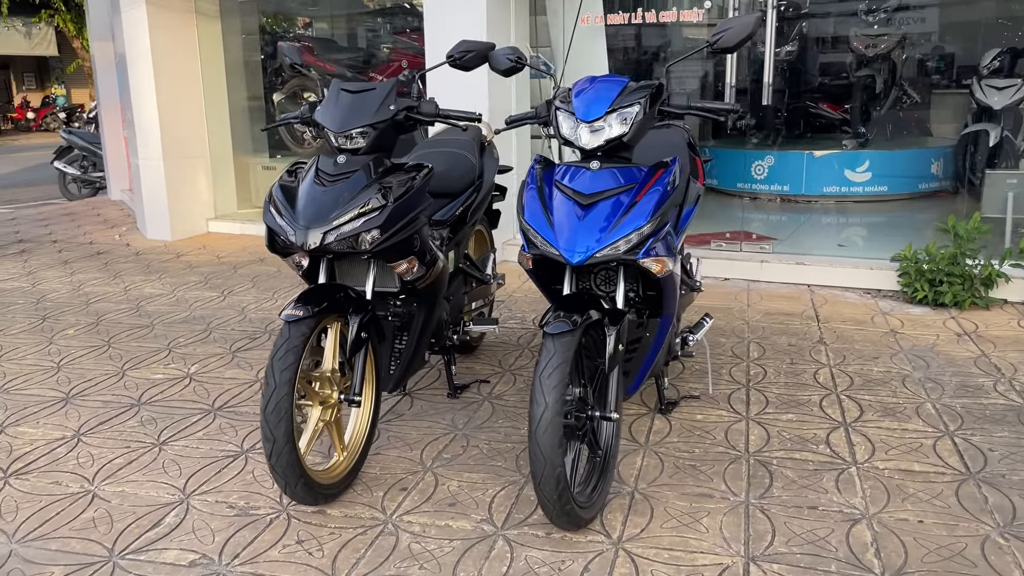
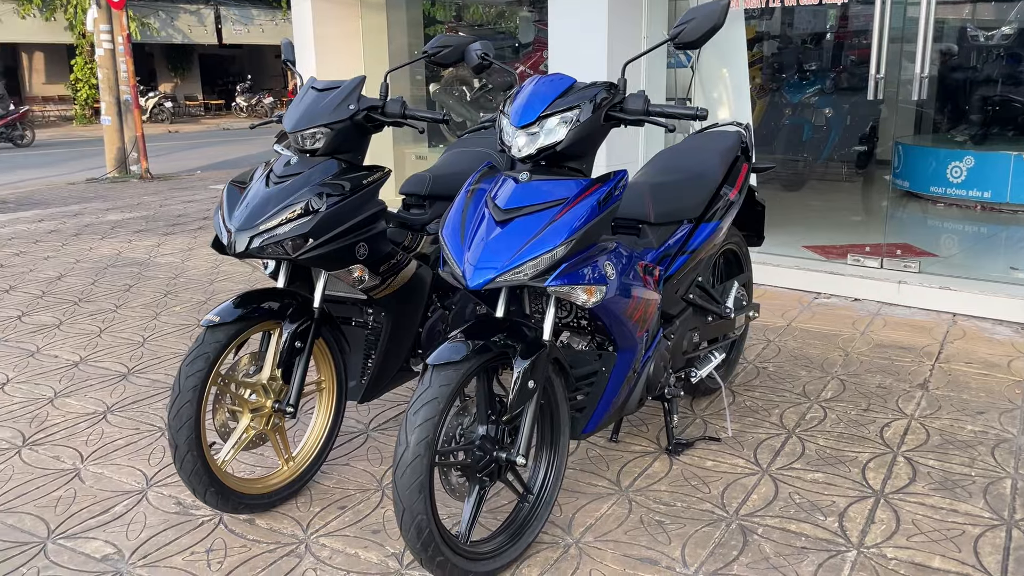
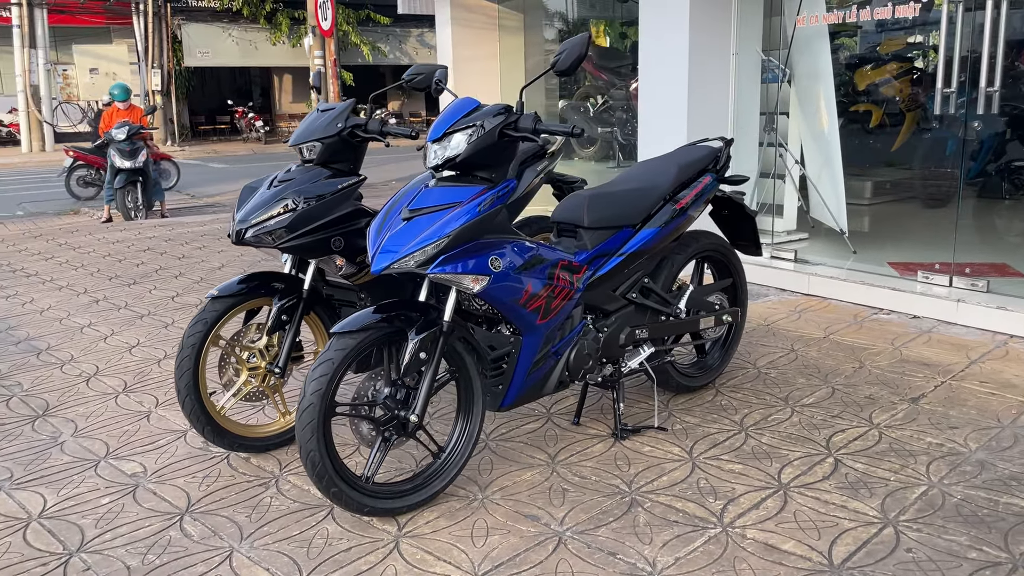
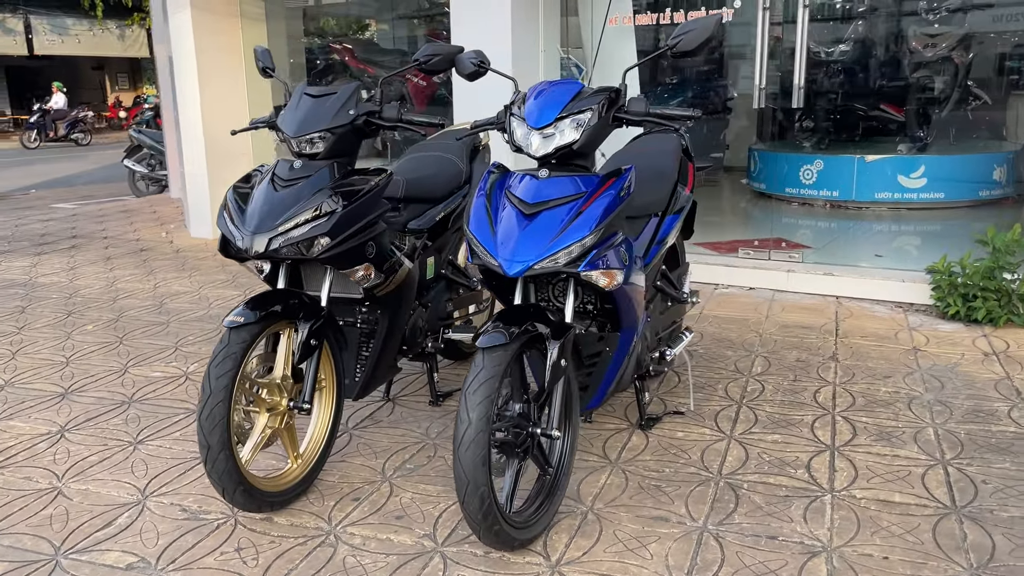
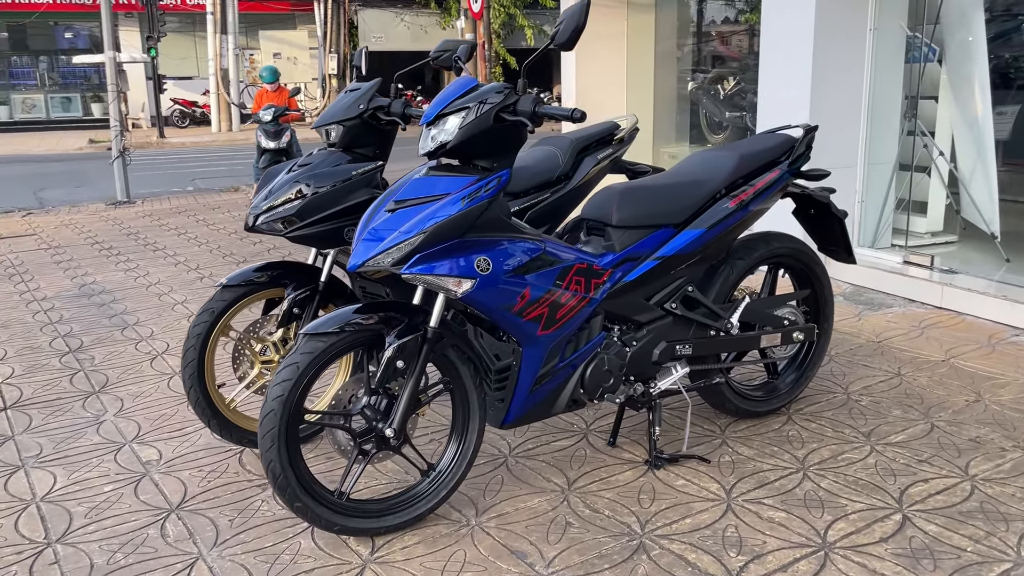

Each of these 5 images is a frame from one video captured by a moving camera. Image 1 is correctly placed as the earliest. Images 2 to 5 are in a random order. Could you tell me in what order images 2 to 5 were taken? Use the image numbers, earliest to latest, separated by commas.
4, 2, 3, 5
